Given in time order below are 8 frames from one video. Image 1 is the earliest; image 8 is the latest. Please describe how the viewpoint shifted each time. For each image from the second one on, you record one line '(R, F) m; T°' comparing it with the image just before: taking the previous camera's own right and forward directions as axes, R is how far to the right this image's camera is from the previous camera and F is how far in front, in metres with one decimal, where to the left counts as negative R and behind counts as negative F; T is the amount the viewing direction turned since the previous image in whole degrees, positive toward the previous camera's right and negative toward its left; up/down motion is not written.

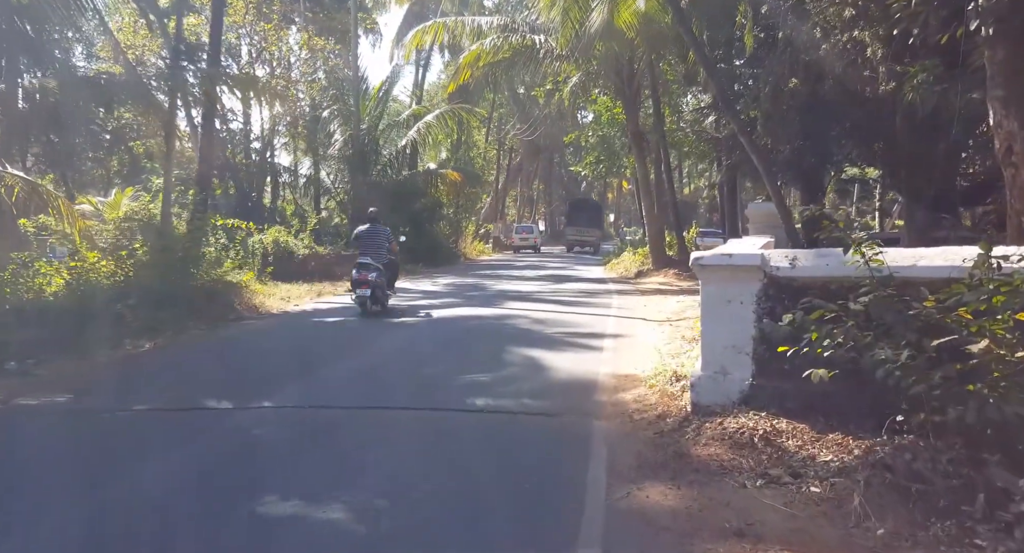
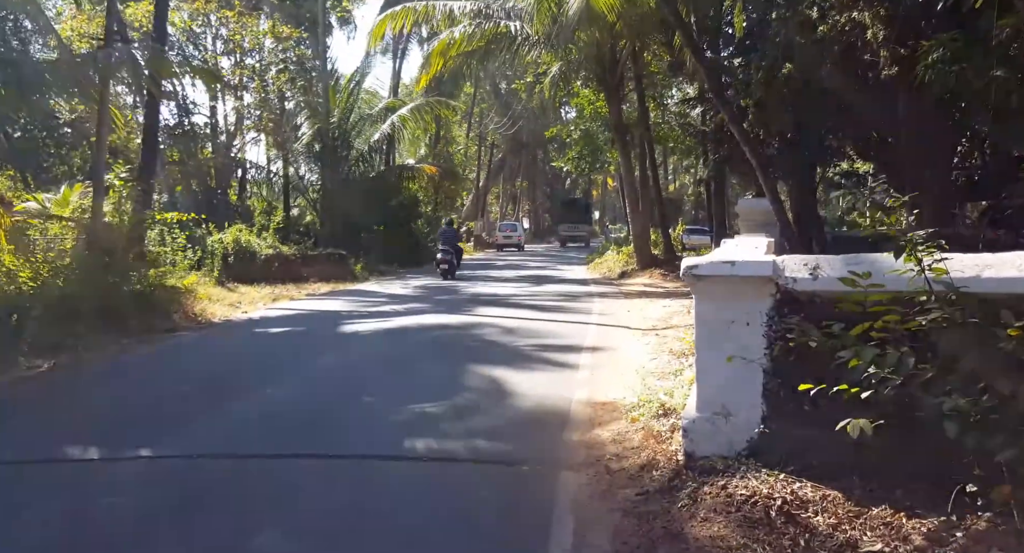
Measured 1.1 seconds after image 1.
(+0.2, +1.4) m; +1°
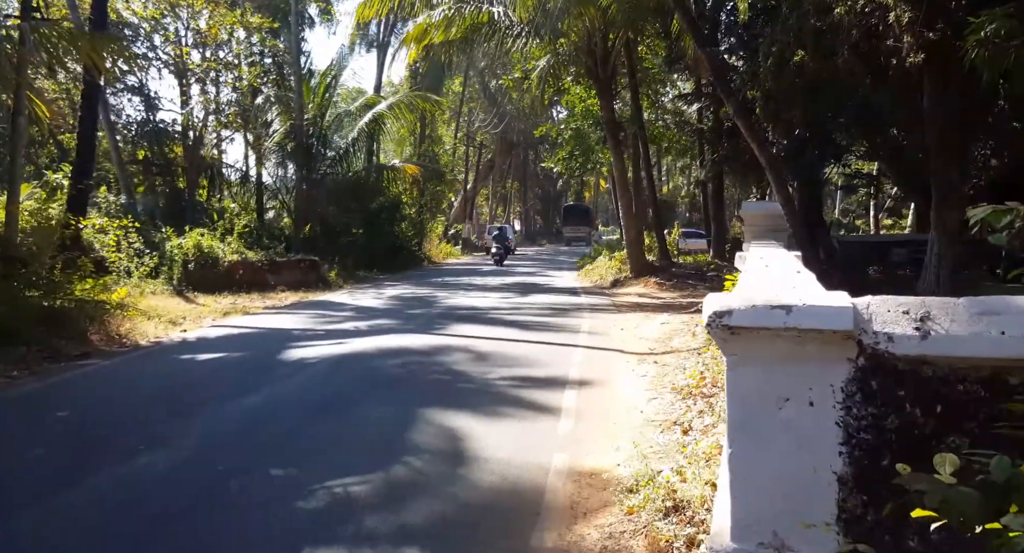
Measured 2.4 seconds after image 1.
(+0.2, +1.7) m; 0°
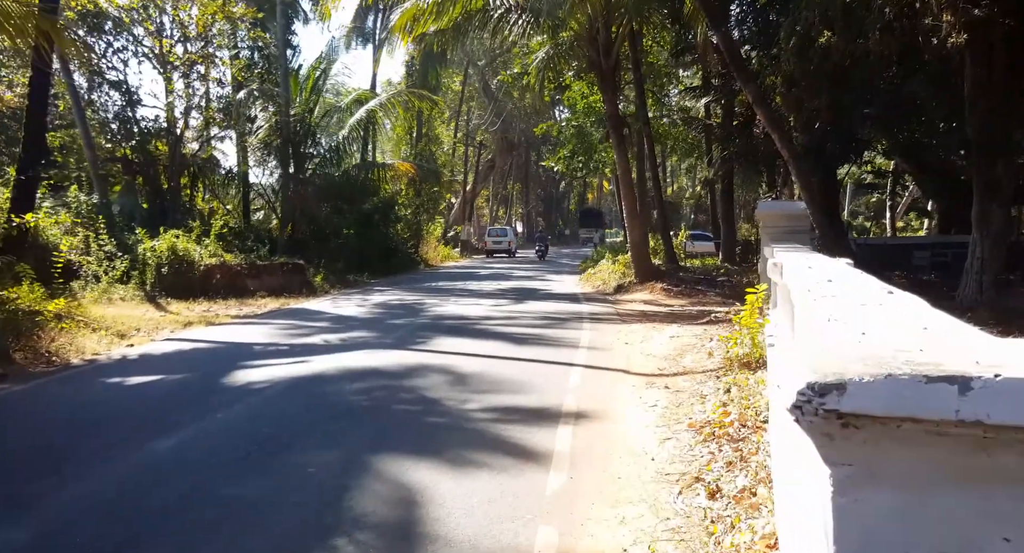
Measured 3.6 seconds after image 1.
(+0.2, +1.5) m; 0°
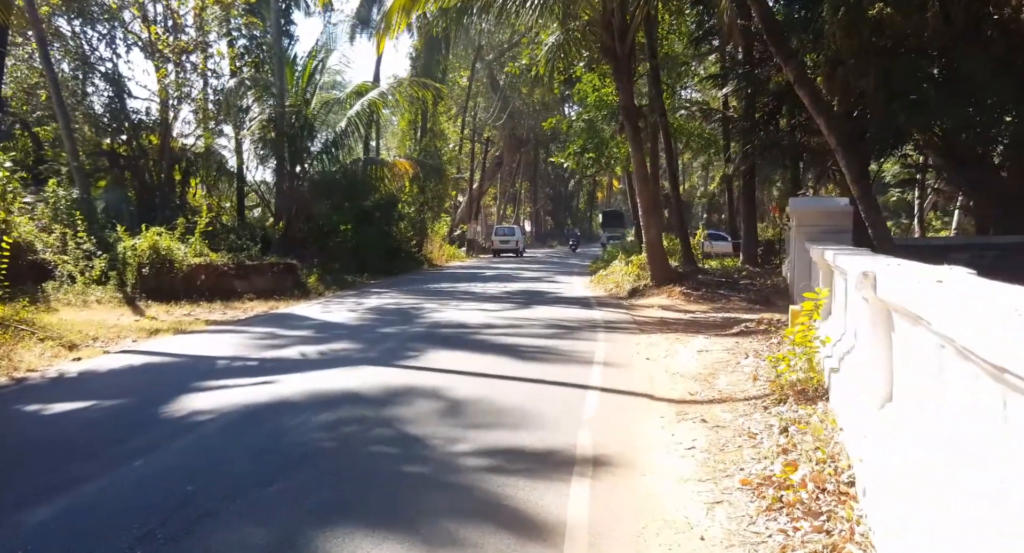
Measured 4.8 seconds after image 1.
(0.0, +1.5) m; -1°
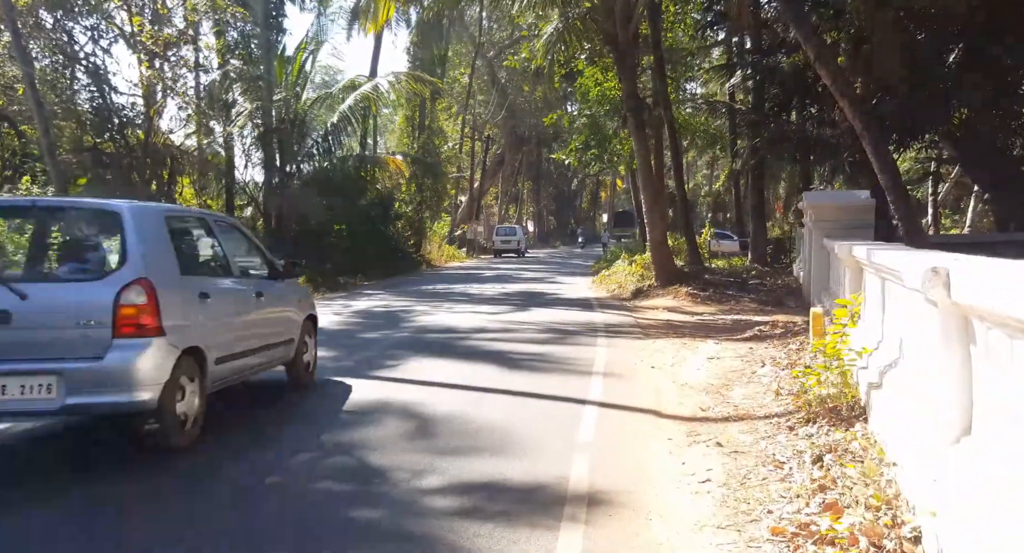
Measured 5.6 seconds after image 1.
(+0.1, +1.0) m; 0°
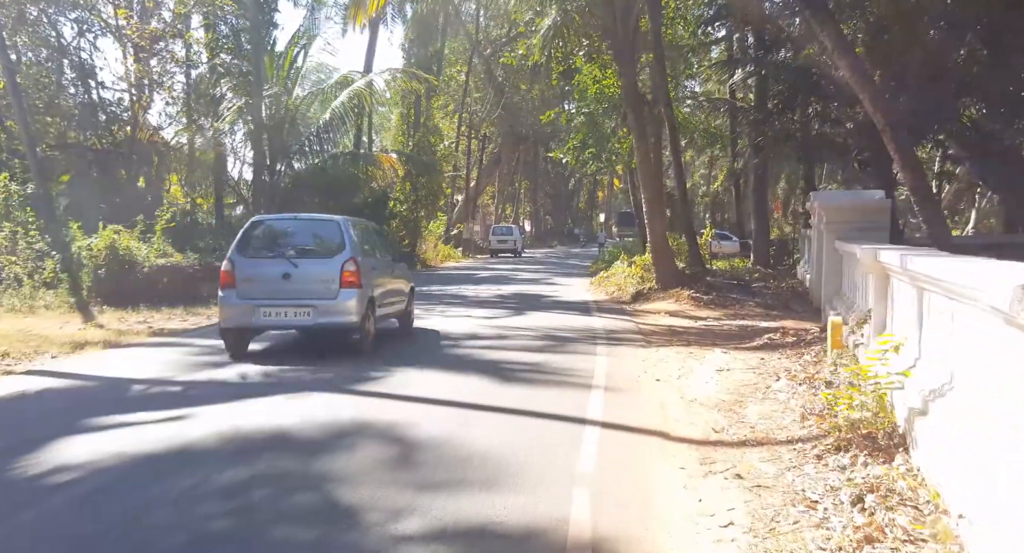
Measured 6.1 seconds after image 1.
(0.0, +0.7) m; 0°
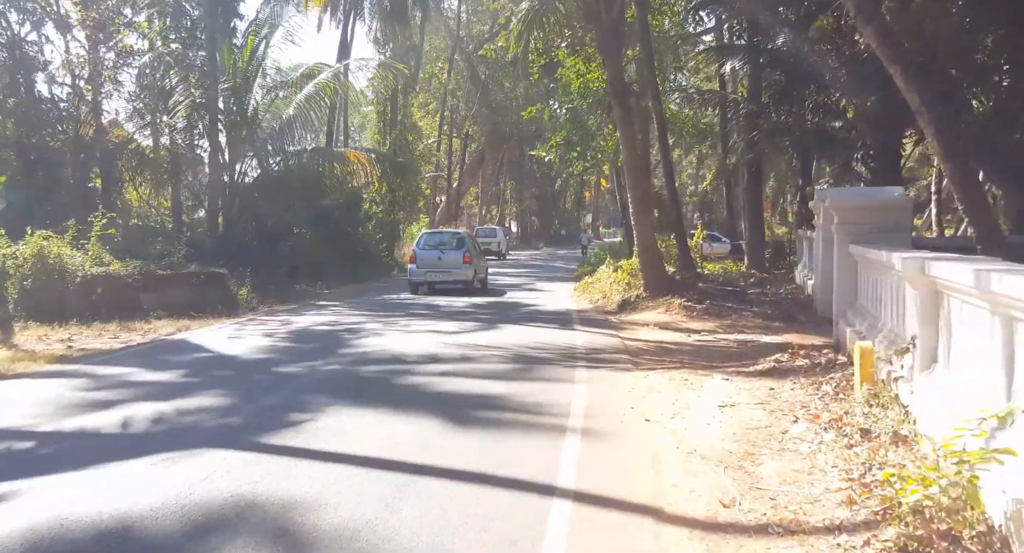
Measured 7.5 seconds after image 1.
(+0.3, +1.6) m; +1°
